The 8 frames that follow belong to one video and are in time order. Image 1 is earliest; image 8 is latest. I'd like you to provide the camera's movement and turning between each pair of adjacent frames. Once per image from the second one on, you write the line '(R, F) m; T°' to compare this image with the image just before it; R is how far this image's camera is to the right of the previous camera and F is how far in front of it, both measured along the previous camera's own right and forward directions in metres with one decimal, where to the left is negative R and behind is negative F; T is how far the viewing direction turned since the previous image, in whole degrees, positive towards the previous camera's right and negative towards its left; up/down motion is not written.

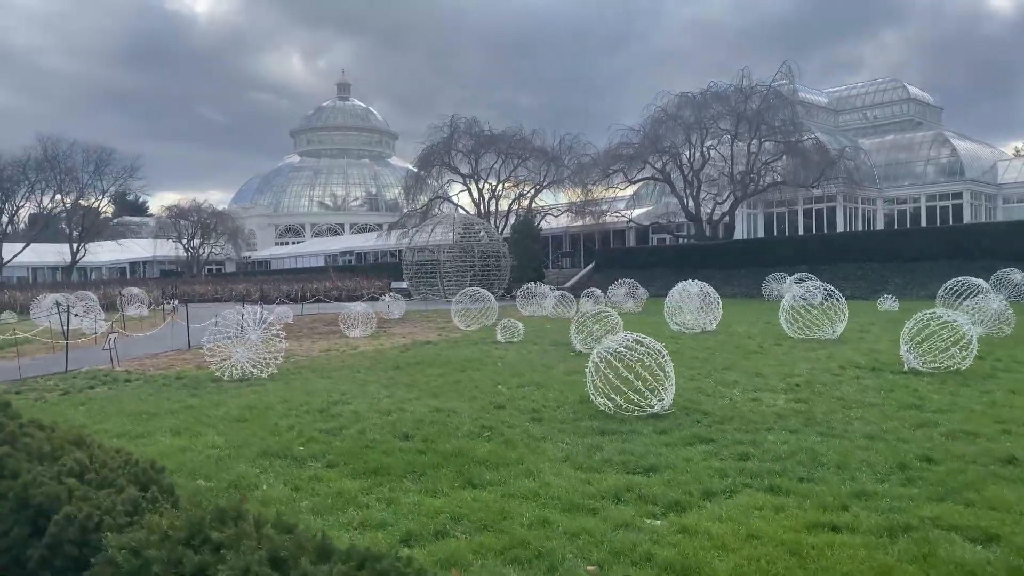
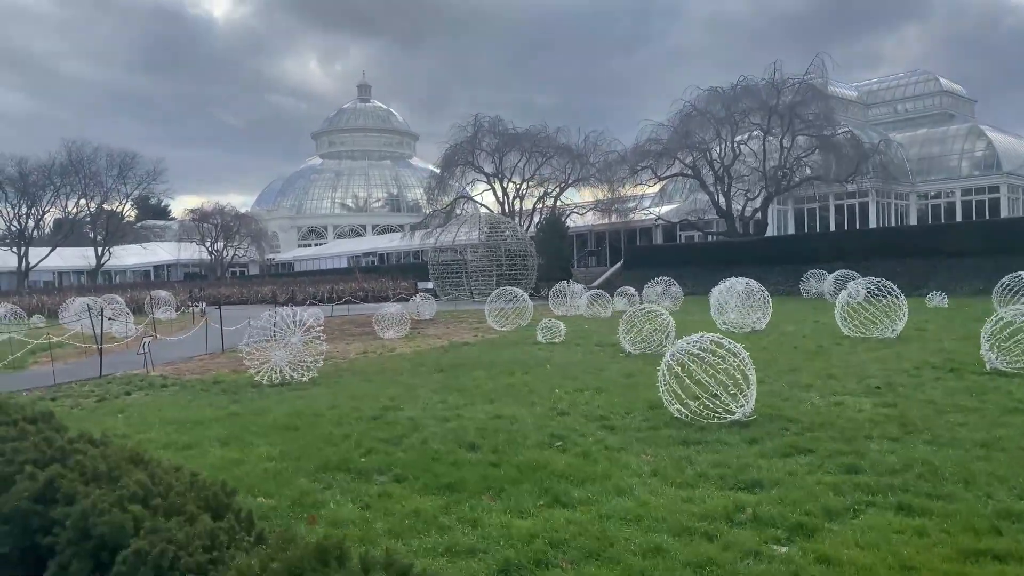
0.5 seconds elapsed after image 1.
(-0.4, +0.5) m; -1°
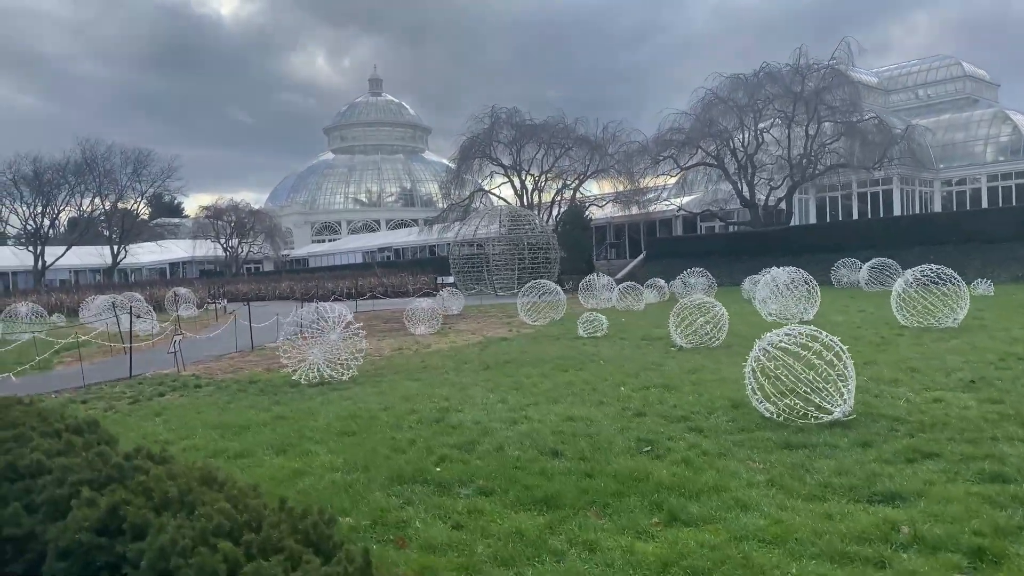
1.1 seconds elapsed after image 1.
(-0.5, +0.6) m; -1°
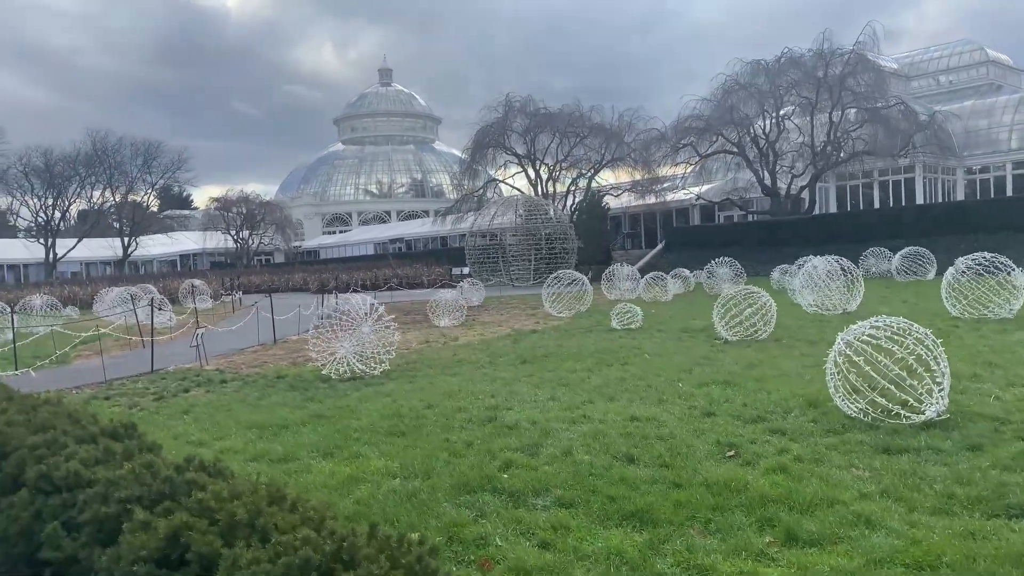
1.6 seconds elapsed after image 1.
(-0.4, +0.5) m; -1°
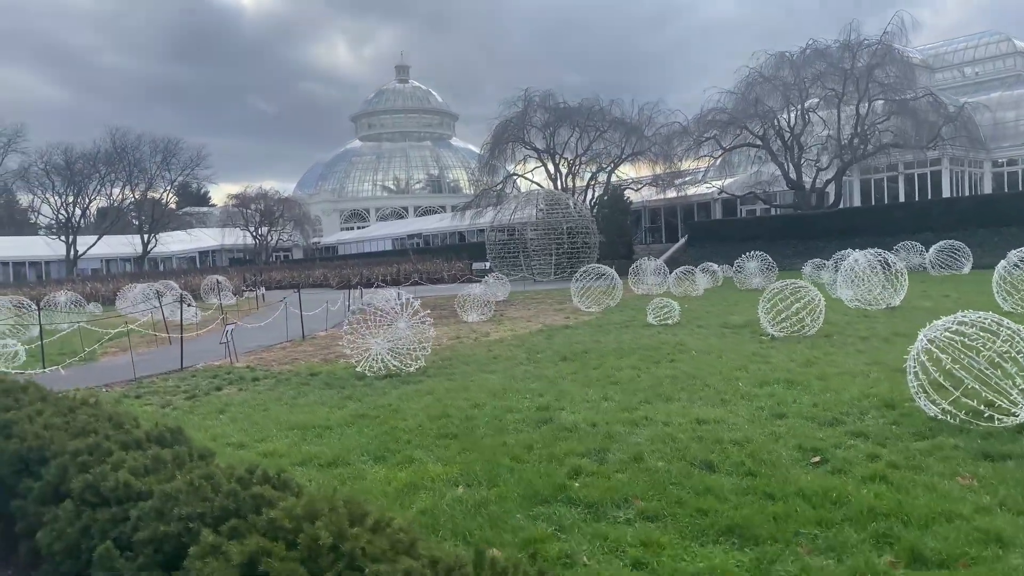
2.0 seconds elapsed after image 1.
(-0.3, +0.4) m; -1°
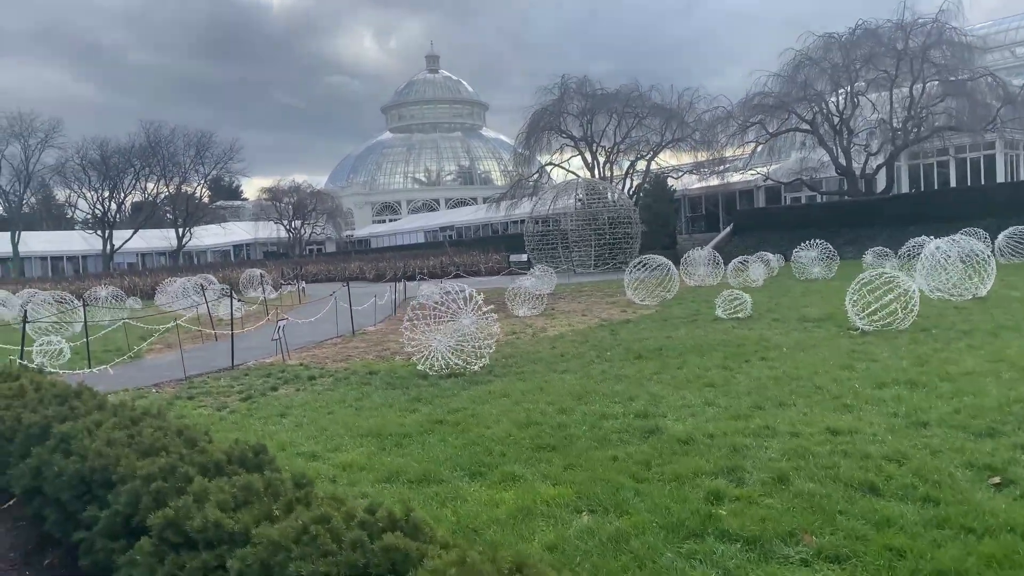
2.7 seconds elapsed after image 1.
(-0.5, +0.6) m; -2°
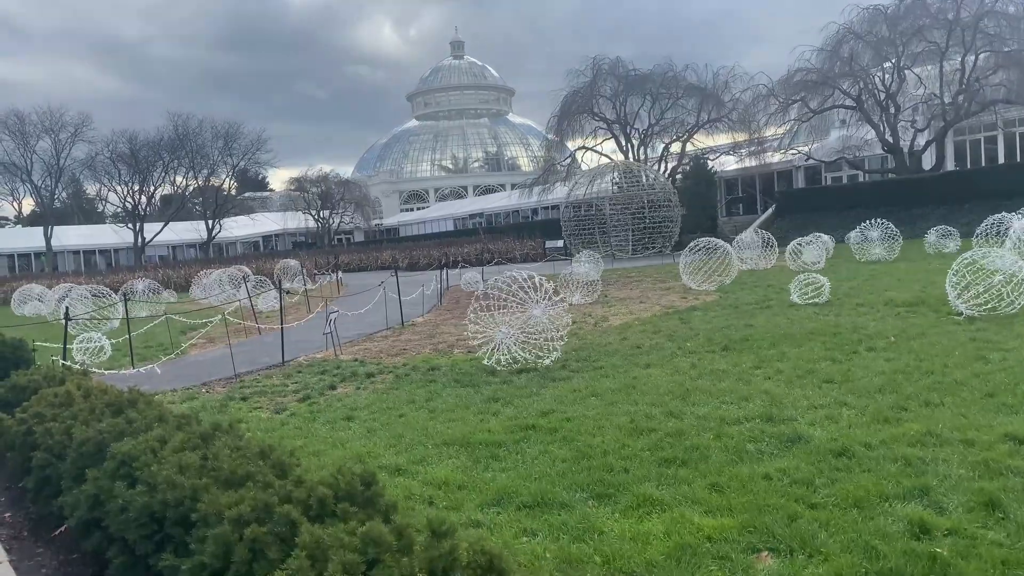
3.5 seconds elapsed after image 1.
(-0.5, +0.7) m; -2°
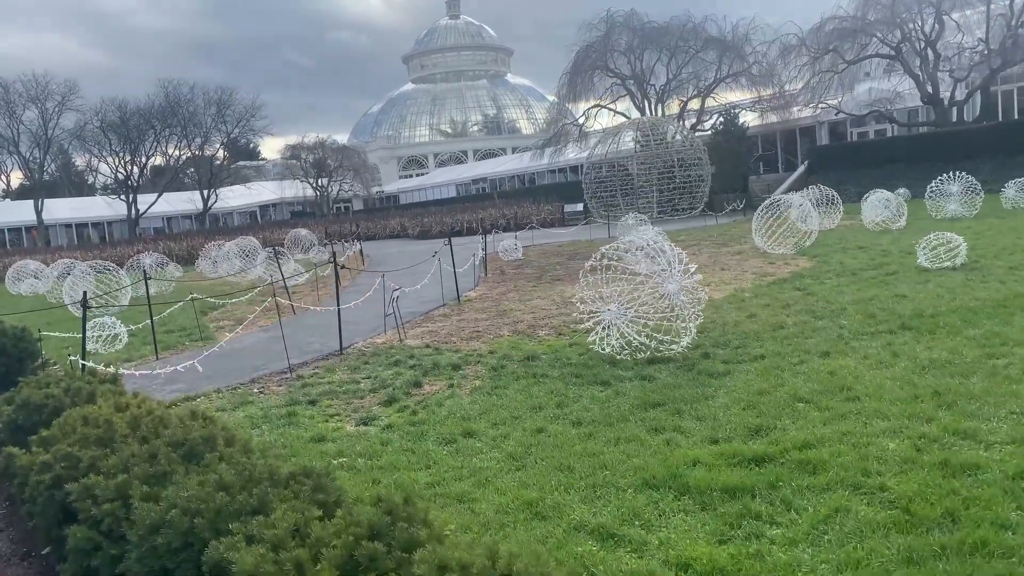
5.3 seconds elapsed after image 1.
(-1.1, +1.7) m; 0°
